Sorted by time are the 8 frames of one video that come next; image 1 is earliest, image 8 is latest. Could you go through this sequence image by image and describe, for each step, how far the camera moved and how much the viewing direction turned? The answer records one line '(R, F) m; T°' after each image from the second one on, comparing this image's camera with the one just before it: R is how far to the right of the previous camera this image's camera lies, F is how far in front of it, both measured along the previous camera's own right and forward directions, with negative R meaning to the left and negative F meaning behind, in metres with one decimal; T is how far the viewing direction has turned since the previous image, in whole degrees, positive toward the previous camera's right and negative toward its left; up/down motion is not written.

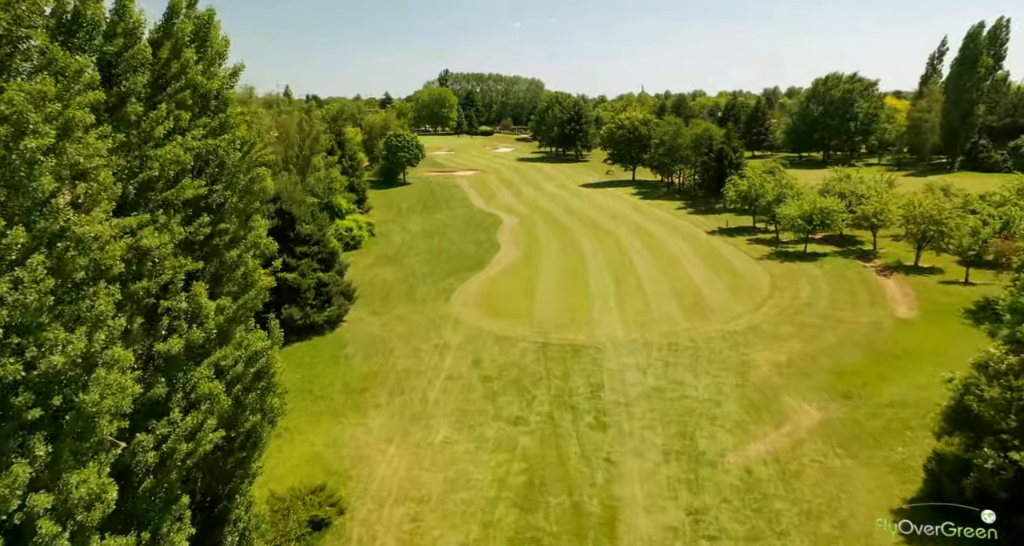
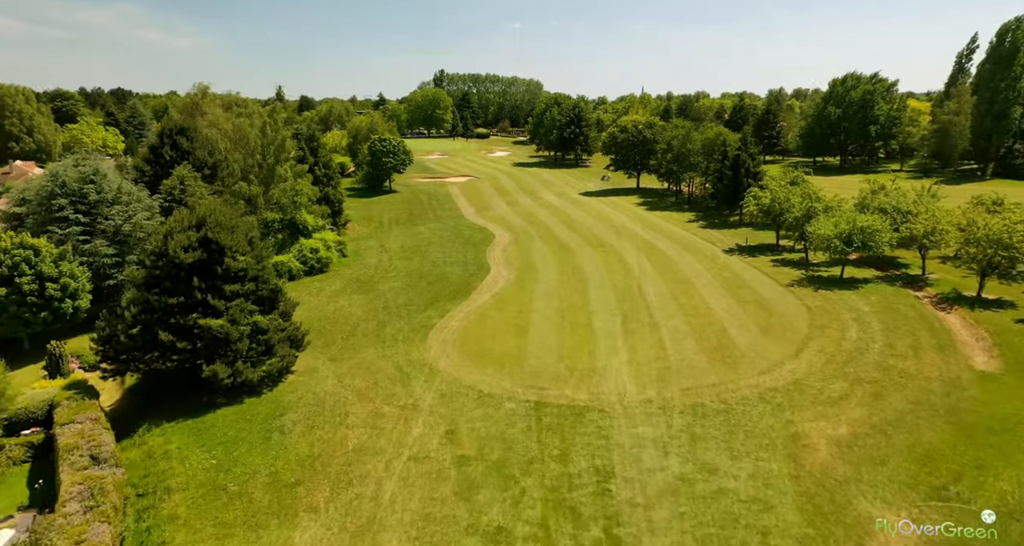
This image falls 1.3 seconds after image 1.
(+0.6, +6.1) m; 0°
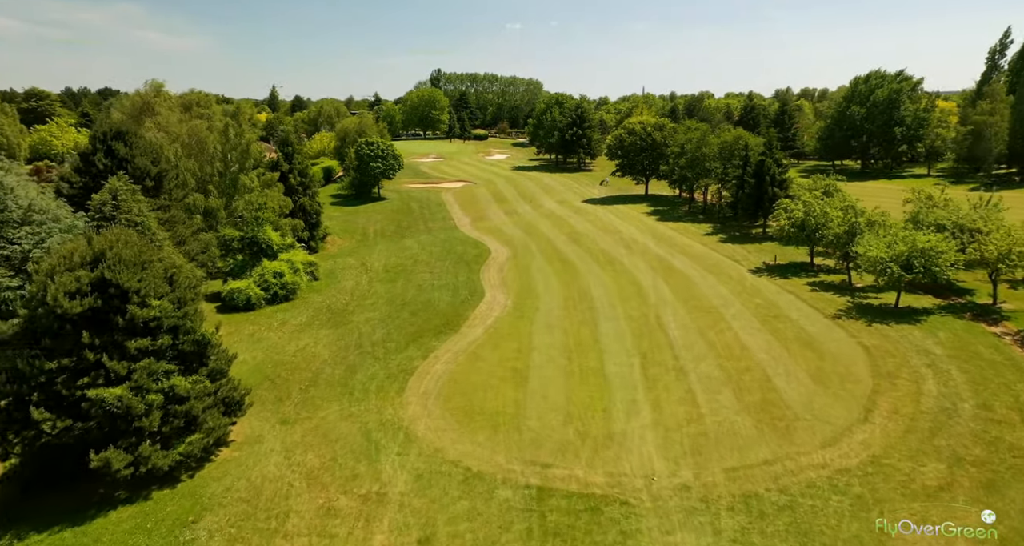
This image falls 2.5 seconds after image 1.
(+0.1, +5.5) m; 0°
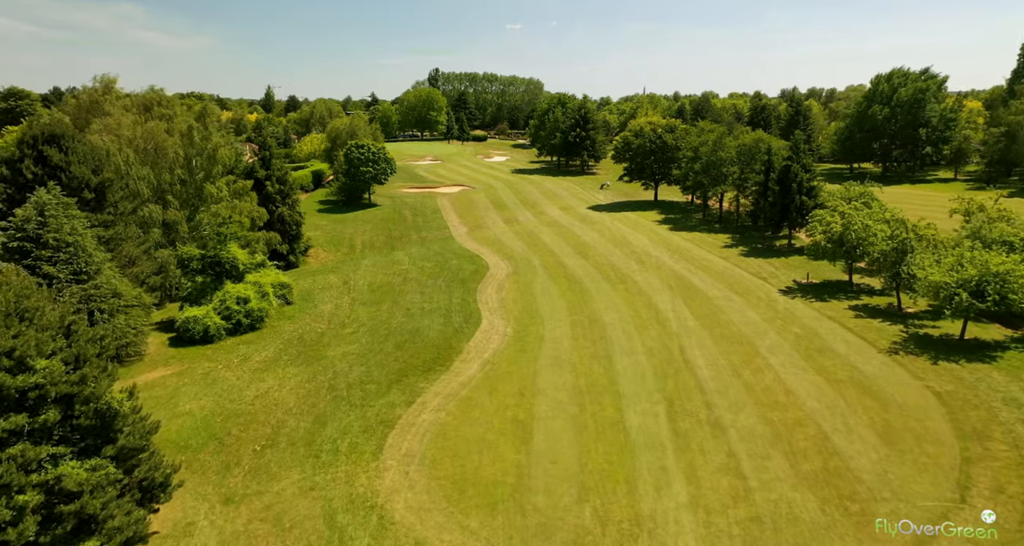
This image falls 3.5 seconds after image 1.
(0.0, +4.5) m; 0°
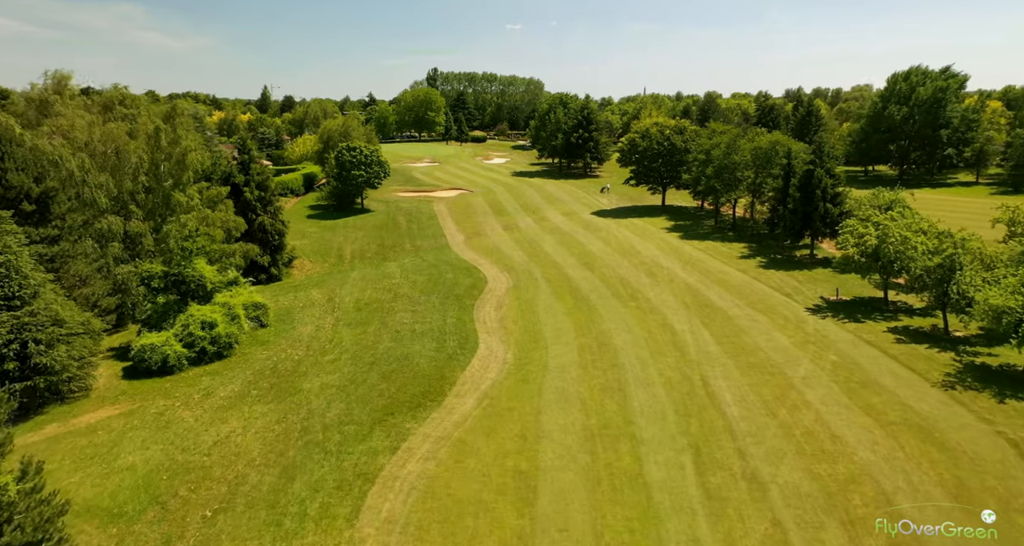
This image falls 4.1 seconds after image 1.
(0.0, +3.3) m; 0°
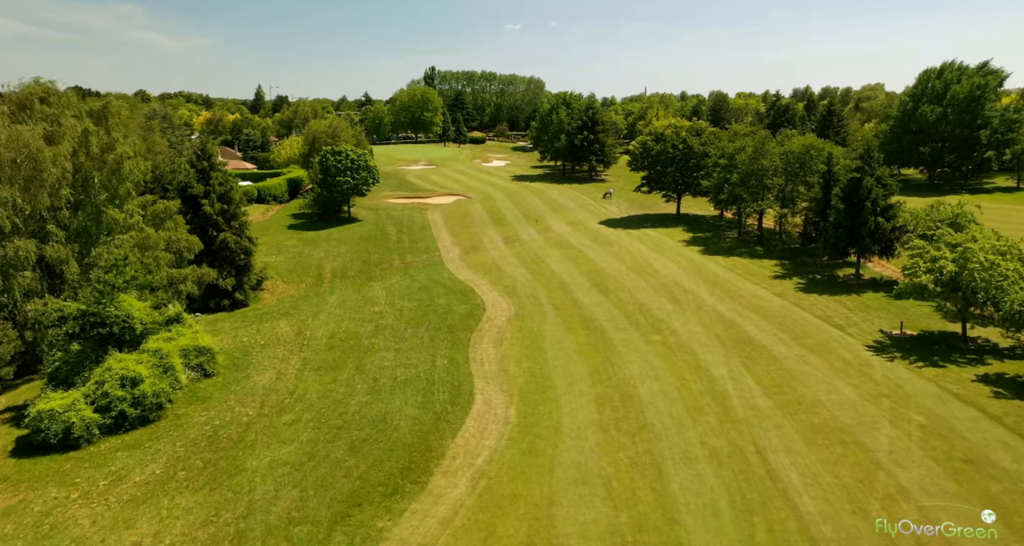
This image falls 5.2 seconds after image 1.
(-0.1, +5.4) m; 0°
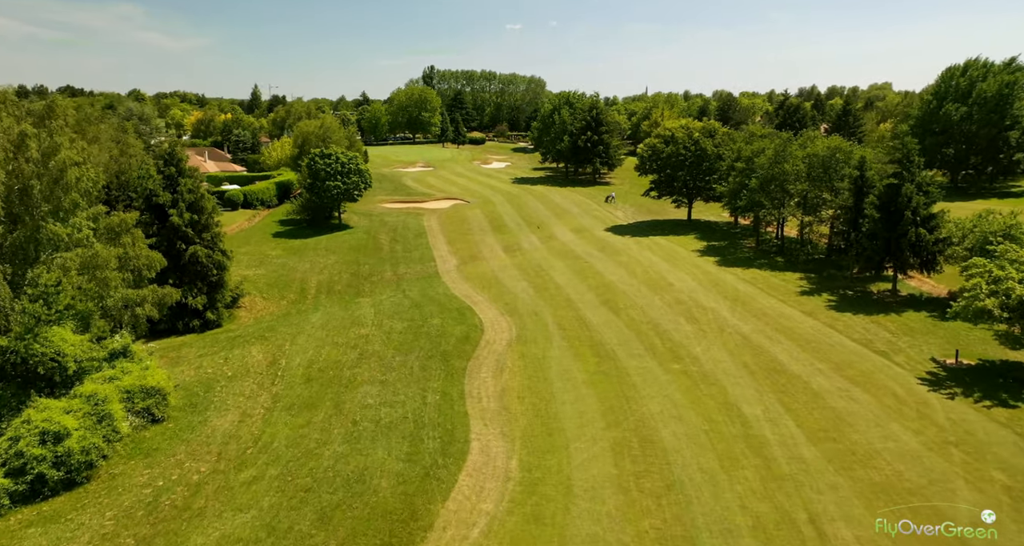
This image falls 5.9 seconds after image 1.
(-0.1, +3.4) m; 0°
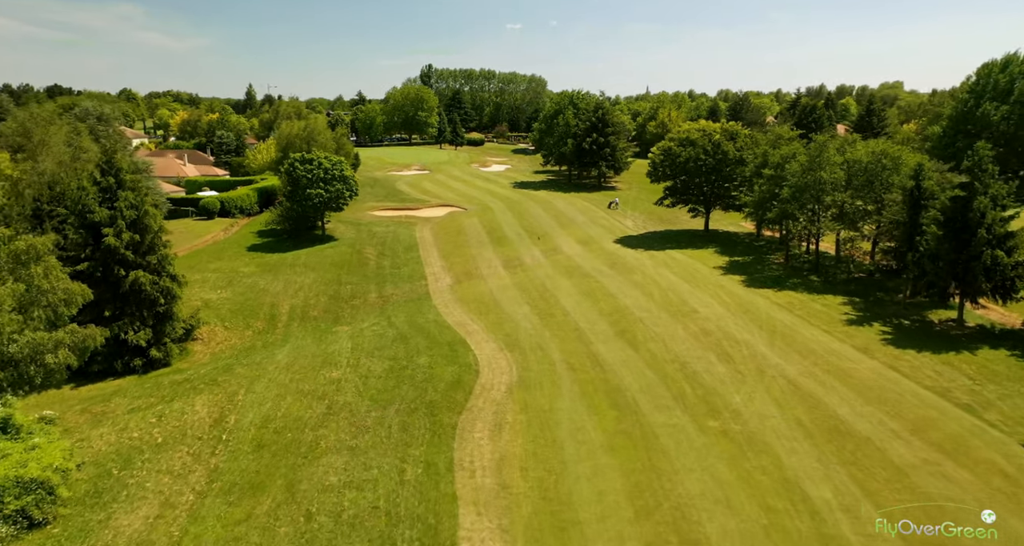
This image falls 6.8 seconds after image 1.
(0.0, +4.9) m; 0°
